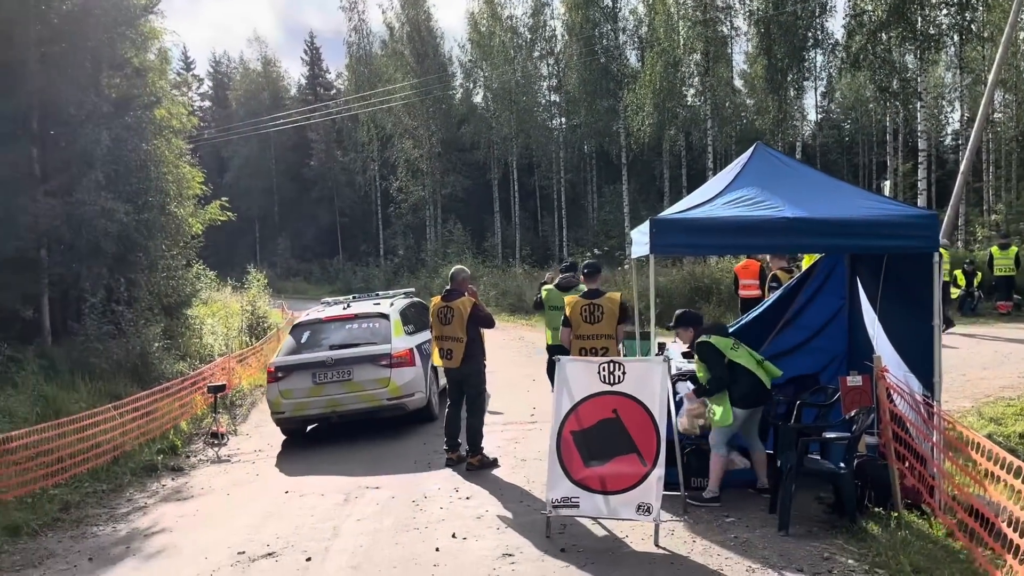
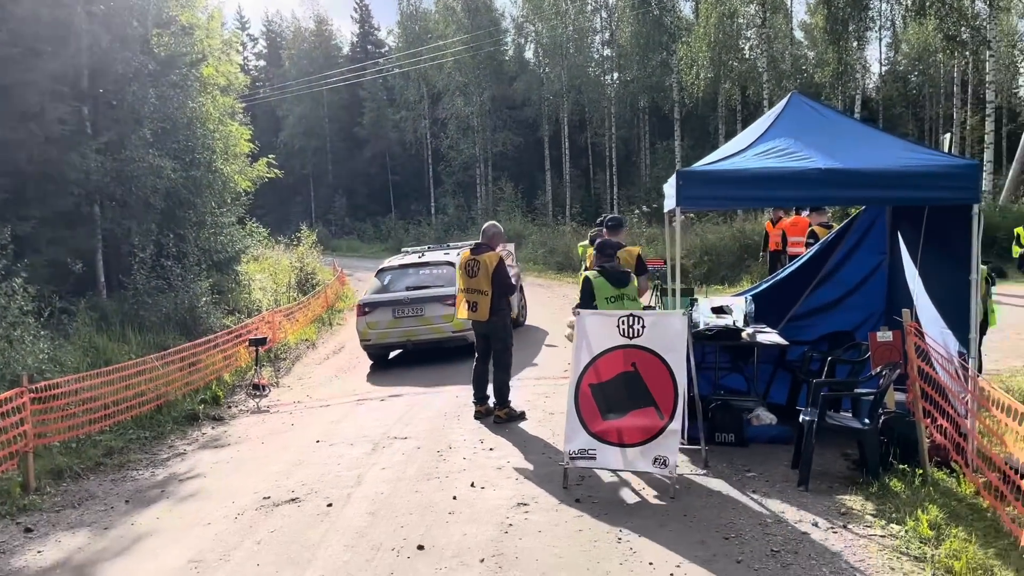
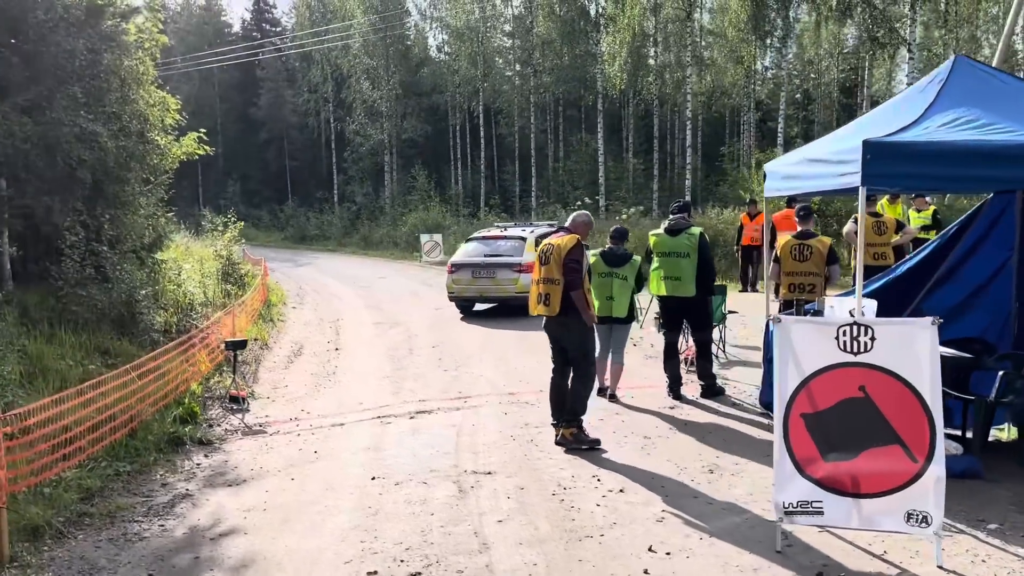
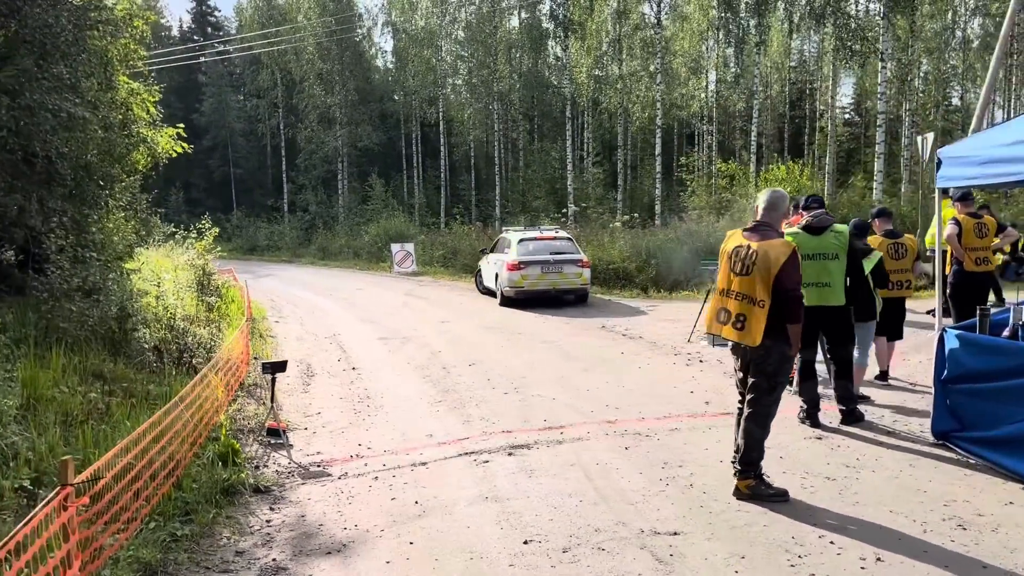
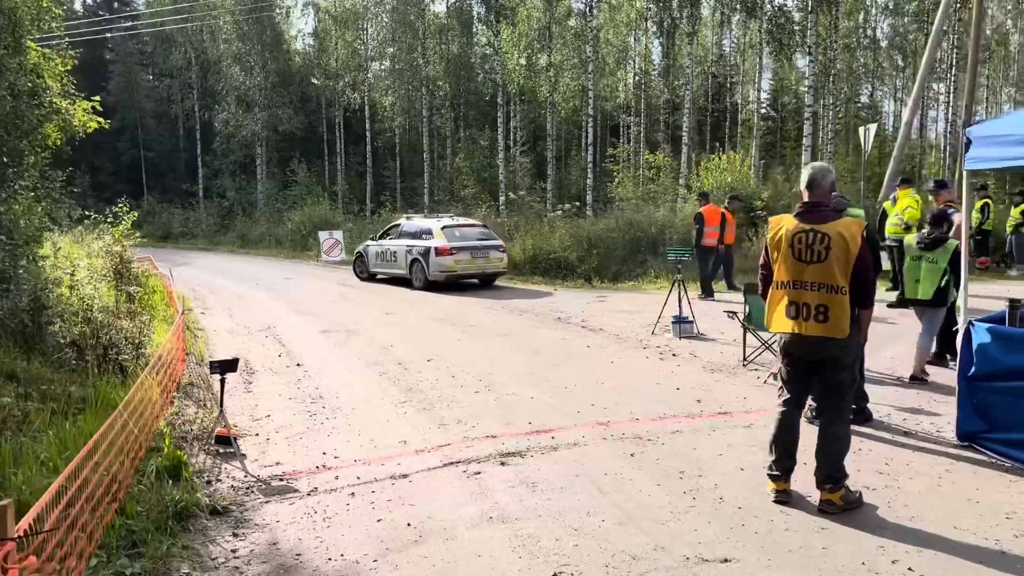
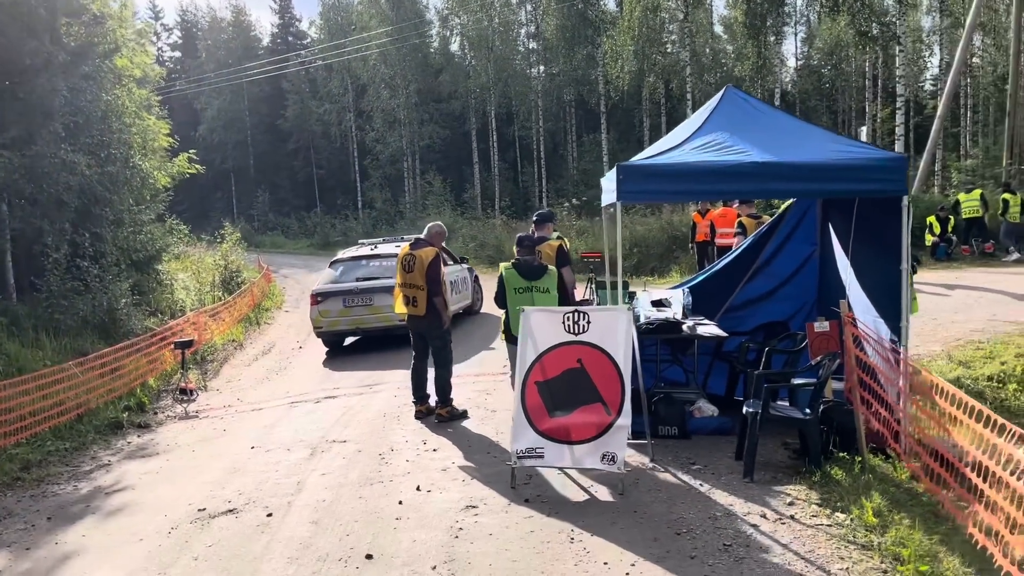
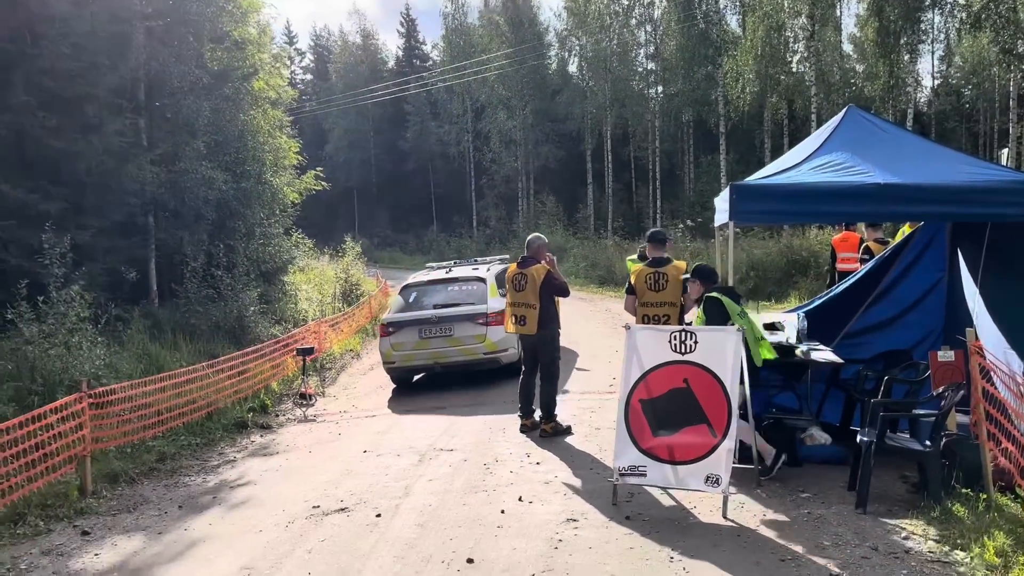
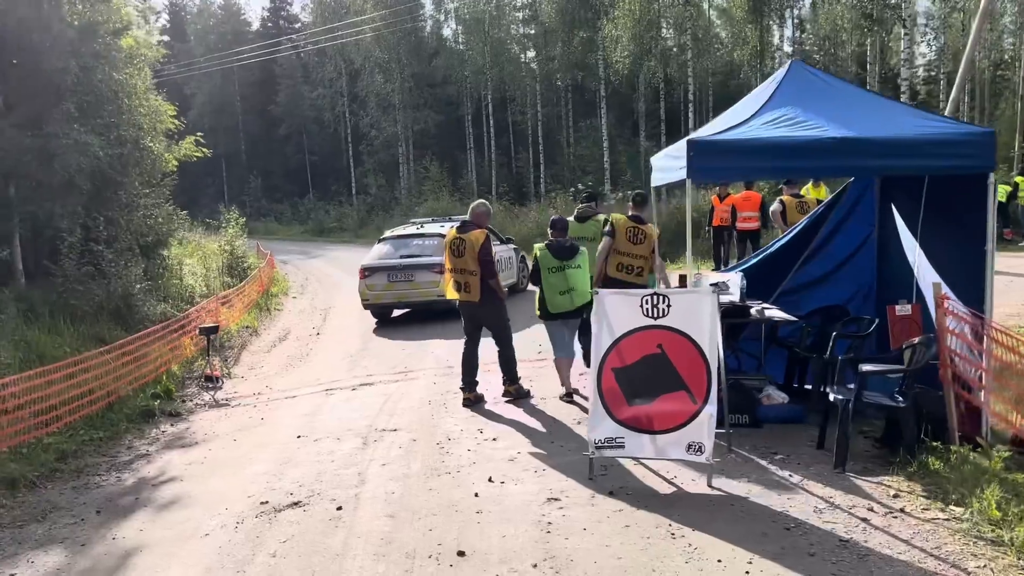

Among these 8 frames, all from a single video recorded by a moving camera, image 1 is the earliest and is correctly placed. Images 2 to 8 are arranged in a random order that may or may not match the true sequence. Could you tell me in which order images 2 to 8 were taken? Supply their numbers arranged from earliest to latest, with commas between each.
7, 2, 6, 8, 3, 4, 5
